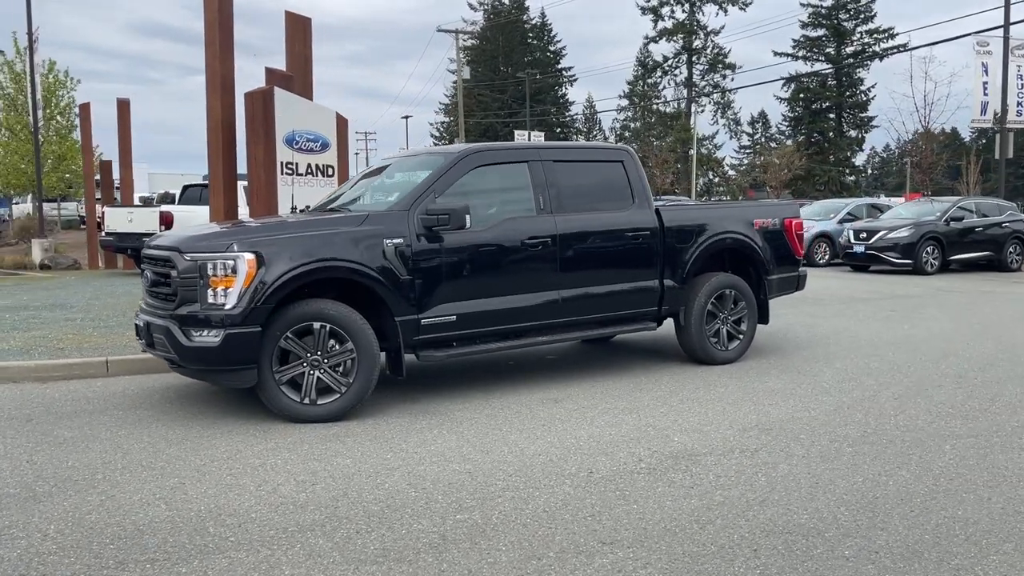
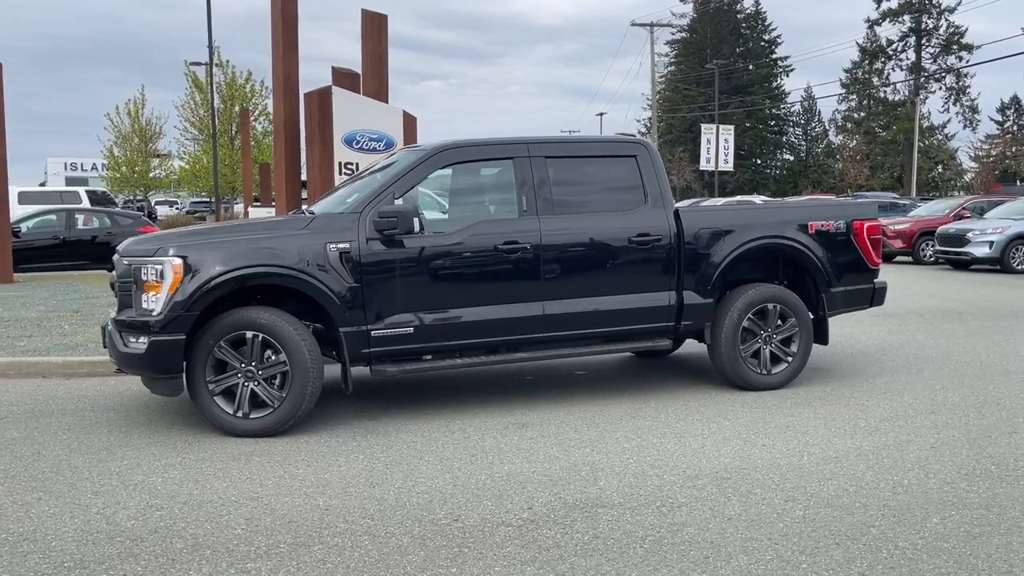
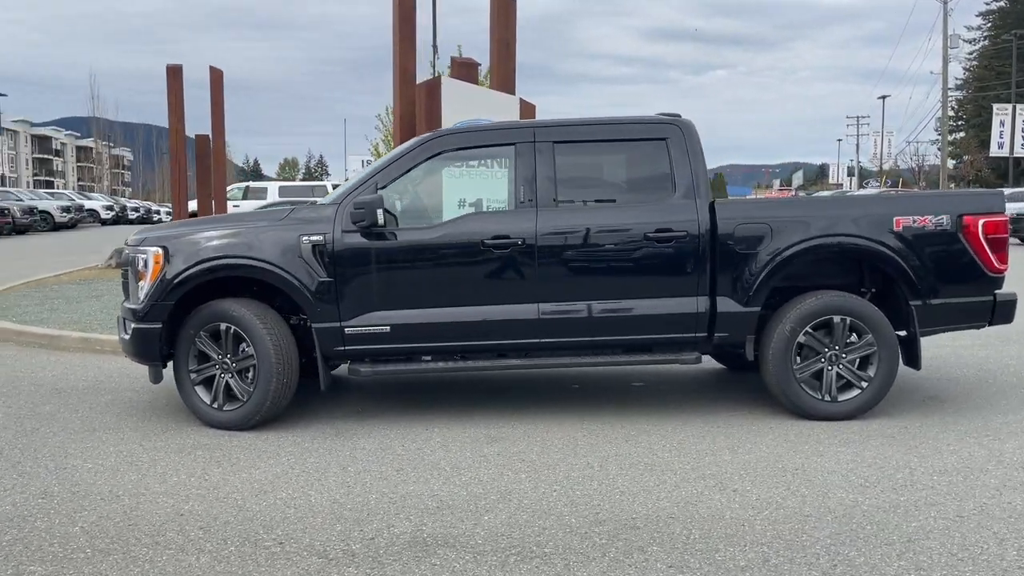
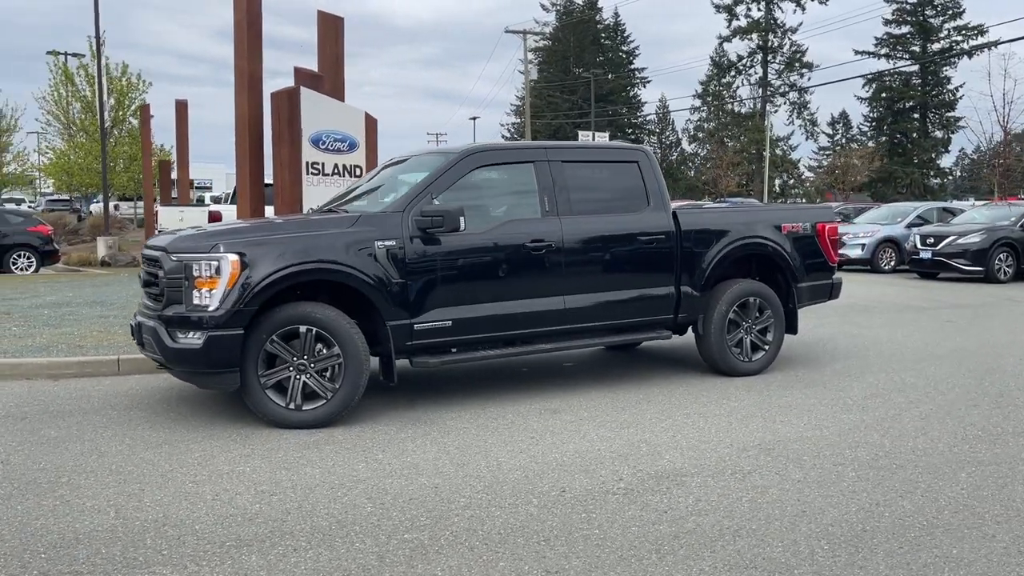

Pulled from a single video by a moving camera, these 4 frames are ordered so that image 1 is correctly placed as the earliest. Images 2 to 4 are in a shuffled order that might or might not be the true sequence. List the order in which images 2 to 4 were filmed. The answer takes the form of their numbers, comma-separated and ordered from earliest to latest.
4, 2, 3
